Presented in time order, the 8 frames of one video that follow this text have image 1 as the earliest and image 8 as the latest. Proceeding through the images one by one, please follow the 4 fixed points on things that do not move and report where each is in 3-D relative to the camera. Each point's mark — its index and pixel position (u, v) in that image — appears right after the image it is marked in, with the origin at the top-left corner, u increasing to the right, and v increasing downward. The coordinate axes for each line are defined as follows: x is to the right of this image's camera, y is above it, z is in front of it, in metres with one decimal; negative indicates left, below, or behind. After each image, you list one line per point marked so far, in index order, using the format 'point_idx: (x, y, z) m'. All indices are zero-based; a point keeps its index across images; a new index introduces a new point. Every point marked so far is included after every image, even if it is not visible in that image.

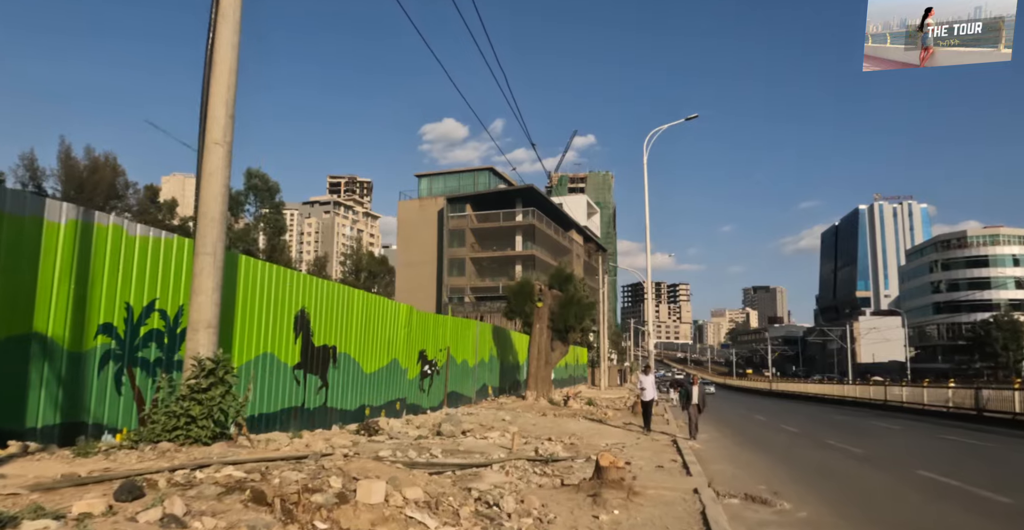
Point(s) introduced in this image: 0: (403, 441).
0: (-1.9, -3.0, +10.2) m
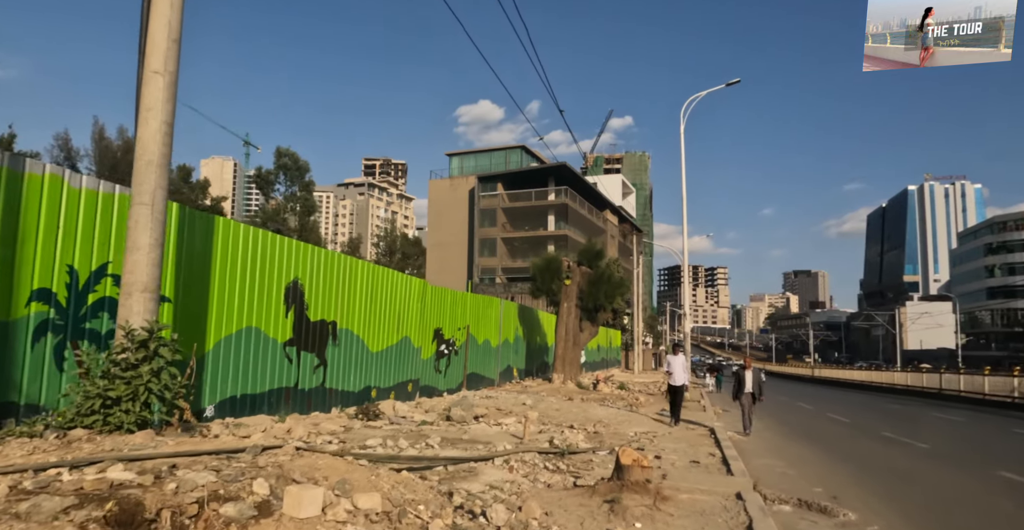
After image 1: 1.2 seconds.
0: (-1.7, -2.5, +9.1) m
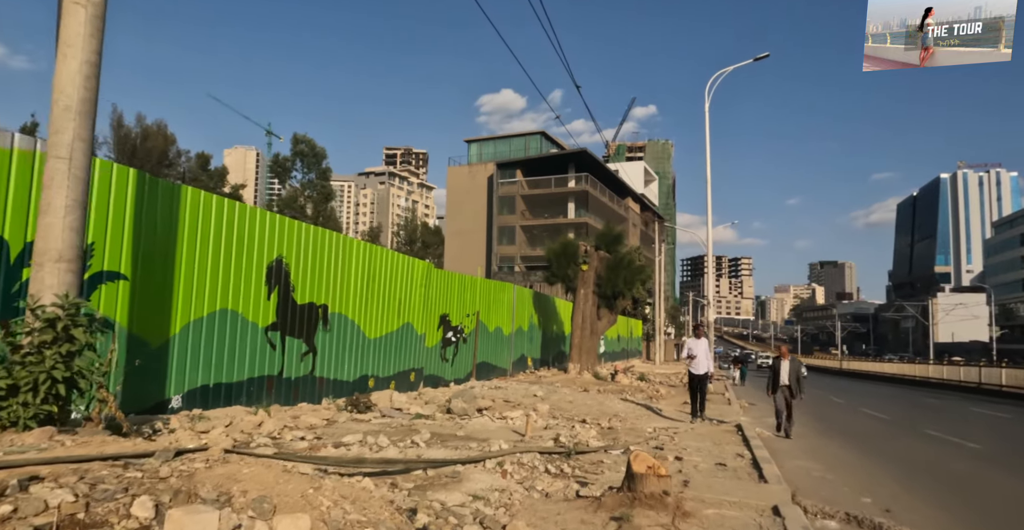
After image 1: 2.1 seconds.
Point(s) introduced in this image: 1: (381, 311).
0: (-1.6, -2.2, +8.2) m
1: (-2.7, -1.0, +12.0) m
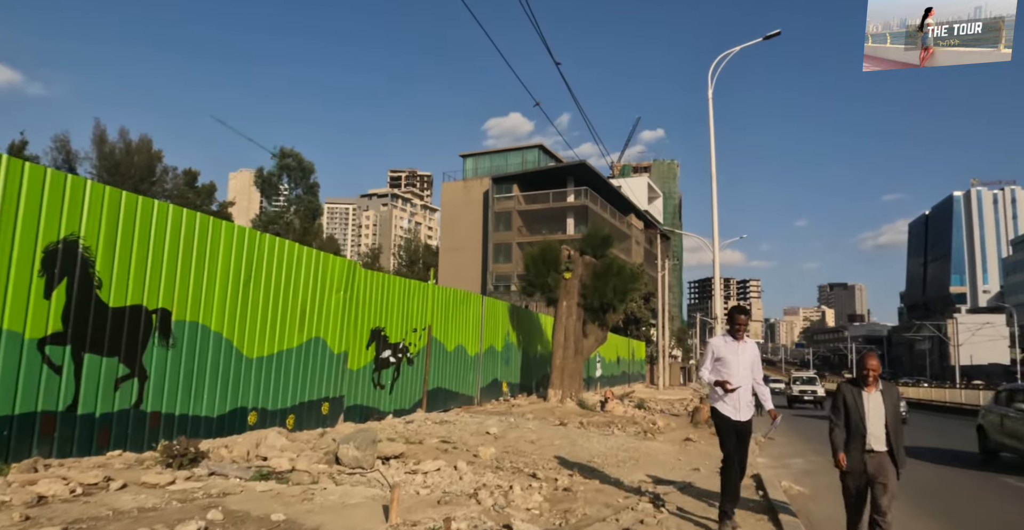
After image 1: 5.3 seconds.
0: (-2.7, -1.9, +5.1) m
1: (-3.6, -0.9, +8.9) m
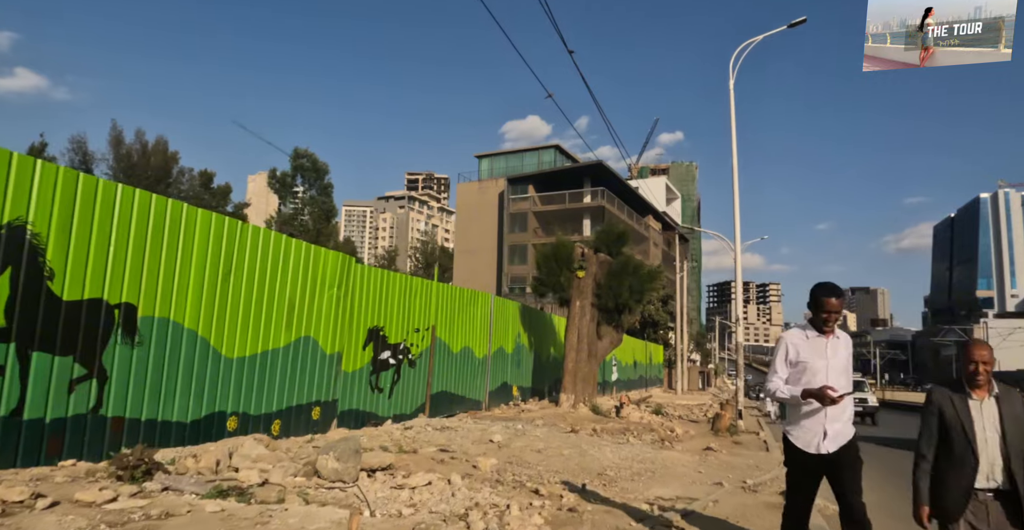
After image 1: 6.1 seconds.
0: (-2.7, -1.8, +4.4) m
1: (-3.6, -0.8, +8.2) m
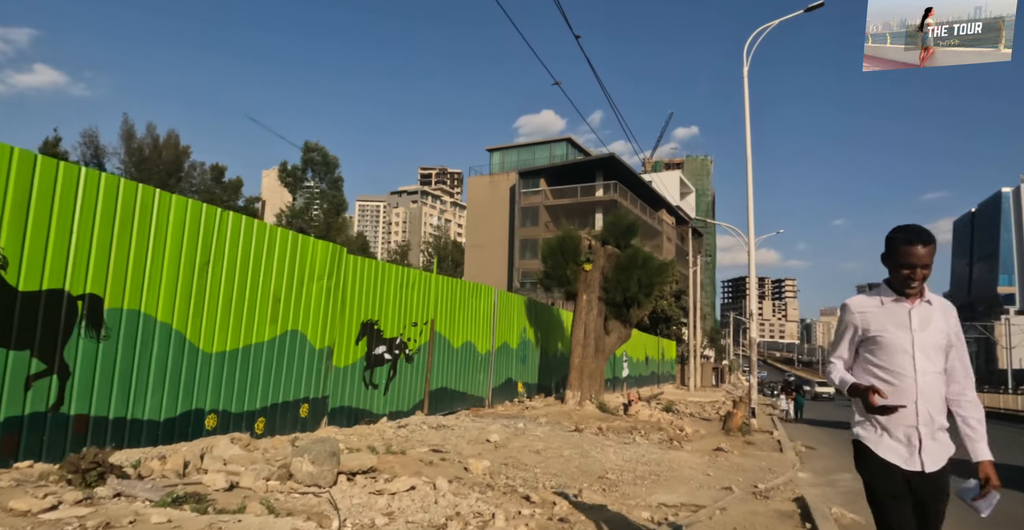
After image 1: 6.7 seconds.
0: (-2.9, -1.7, +3.9) m
1: (-3.6, -0.6, +7.8) m
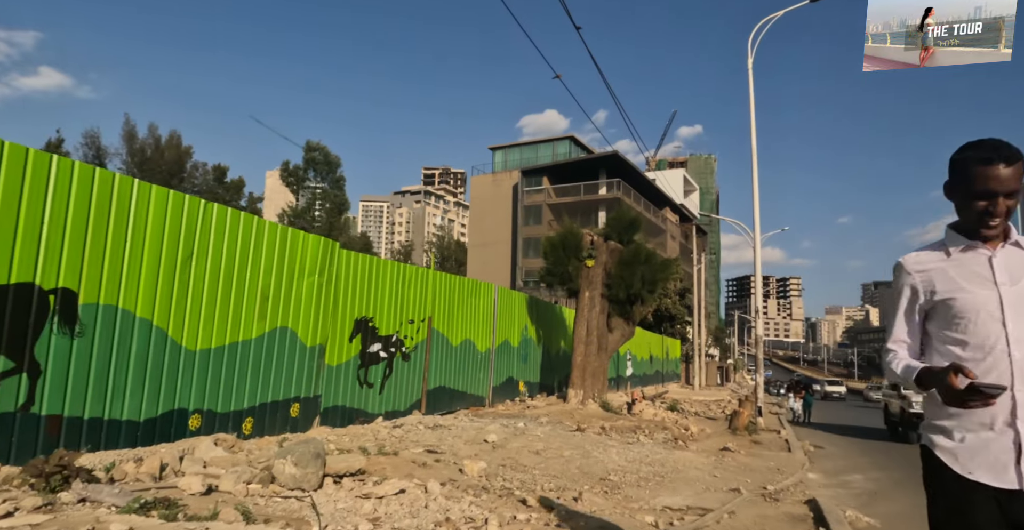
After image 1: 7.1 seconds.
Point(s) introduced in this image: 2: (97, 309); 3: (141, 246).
0: (-2.9, -1.6, +3.6) m
1: (-3.7, -0.6, +7.5) m
2: (-4.3, -0.4, +6.1) m
3: (-4.1, +0.2, +6.6) m
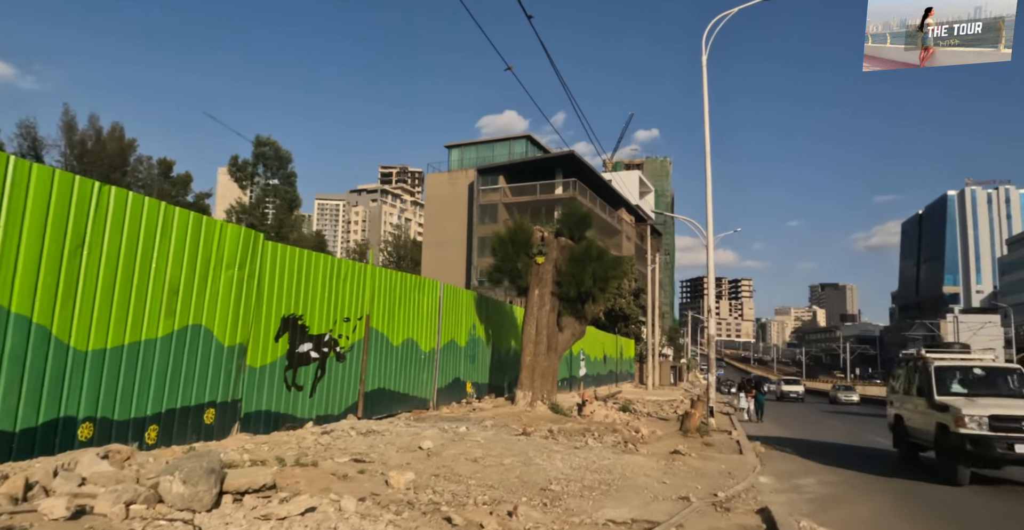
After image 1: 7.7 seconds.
0: (-3.4, -1.5, +2.9) m
1: (-4.4, -0.4, +6.7) m
2: (-4.9, -0.3, +5.3) m
3: (-4.8, +0.3, +5.7) m
